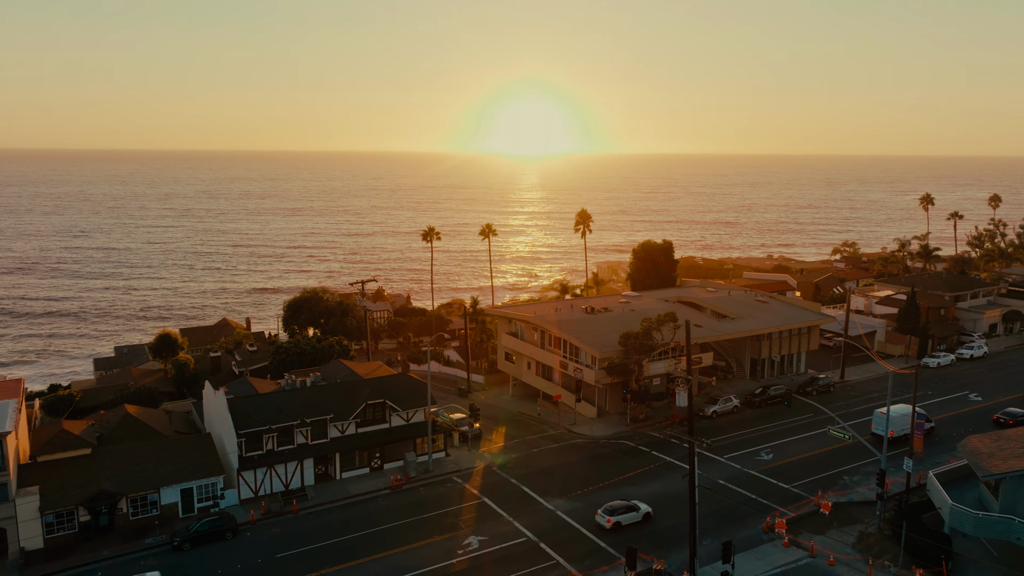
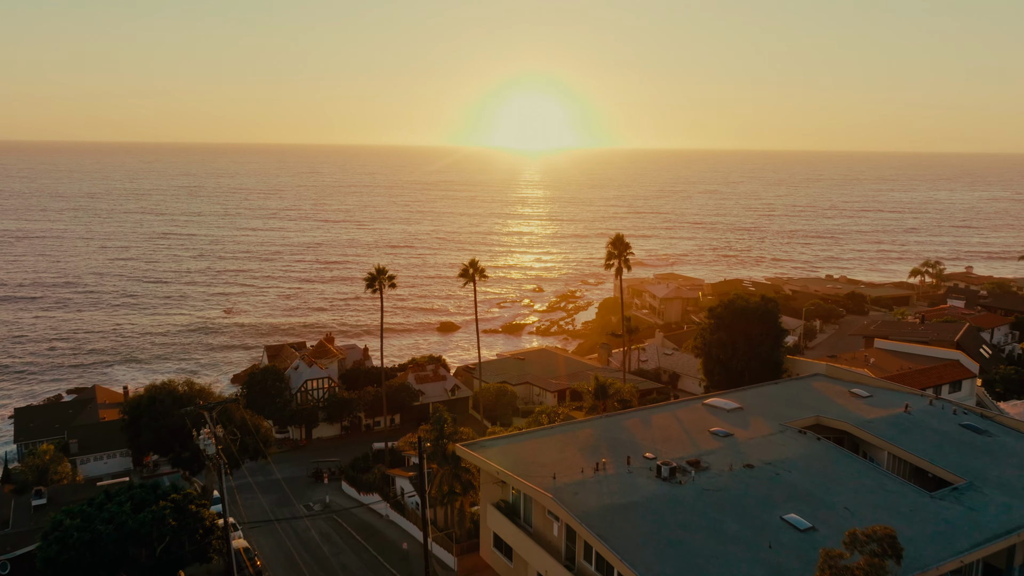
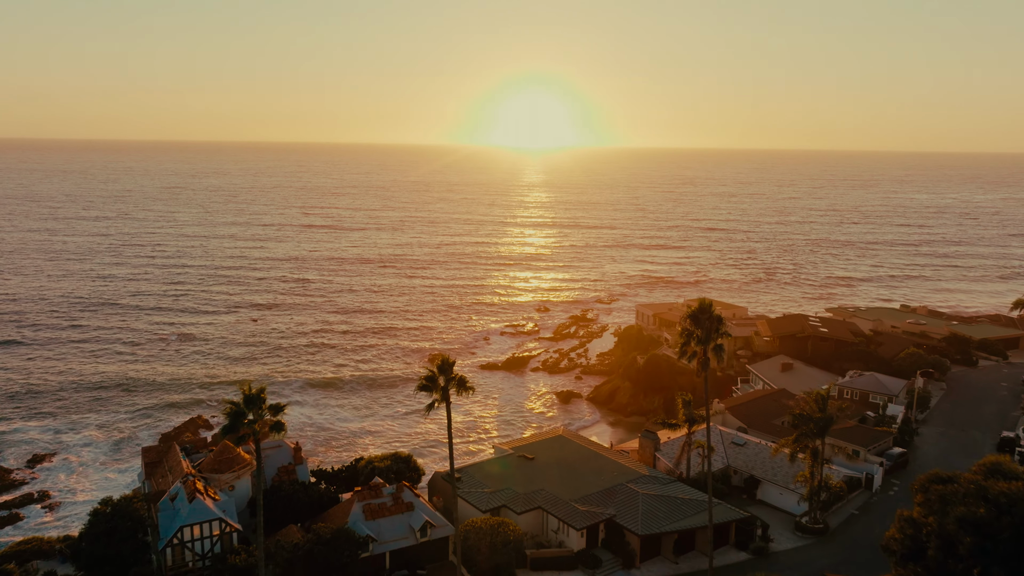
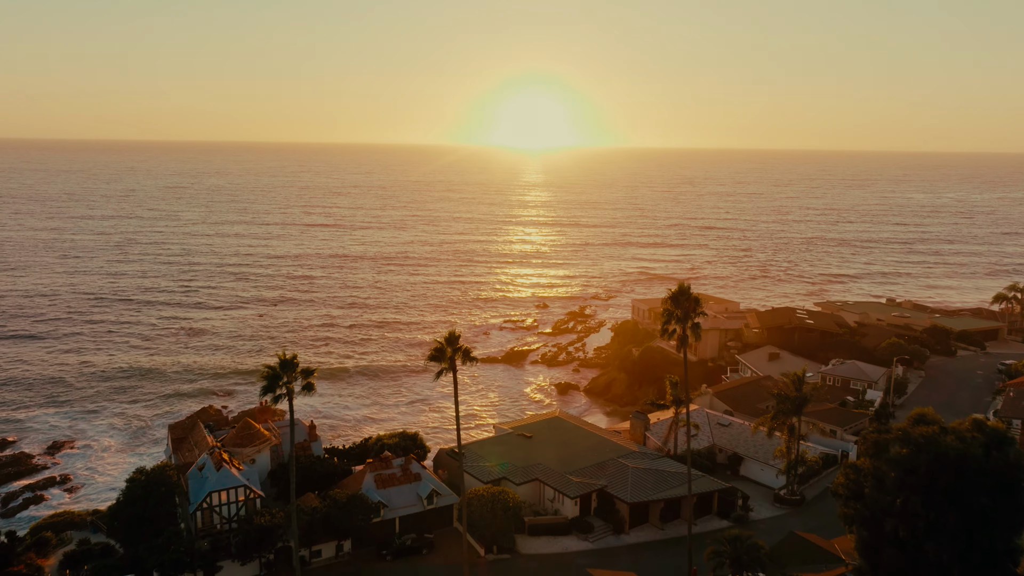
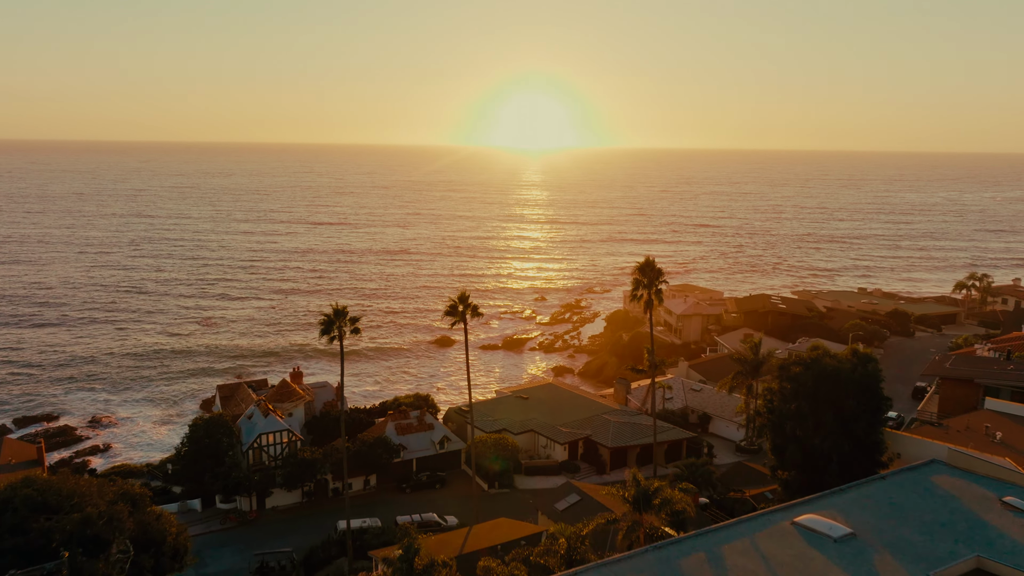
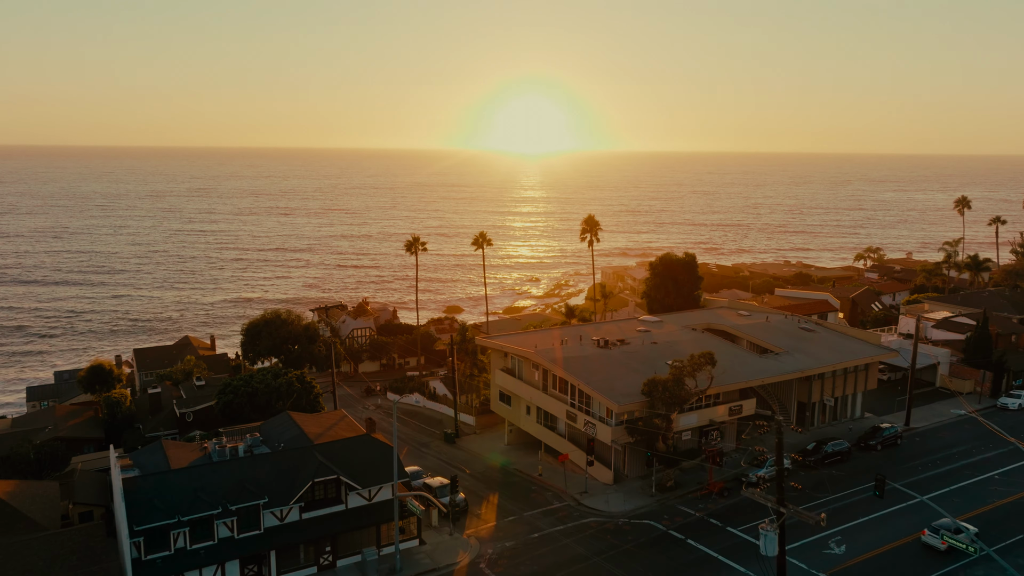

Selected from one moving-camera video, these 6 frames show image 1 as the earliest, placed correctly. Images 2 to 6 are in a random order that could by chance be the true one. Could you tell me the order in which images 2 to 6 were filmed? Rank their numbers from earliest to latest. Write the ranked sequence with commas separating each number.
6, 2, 5, 4, 3
